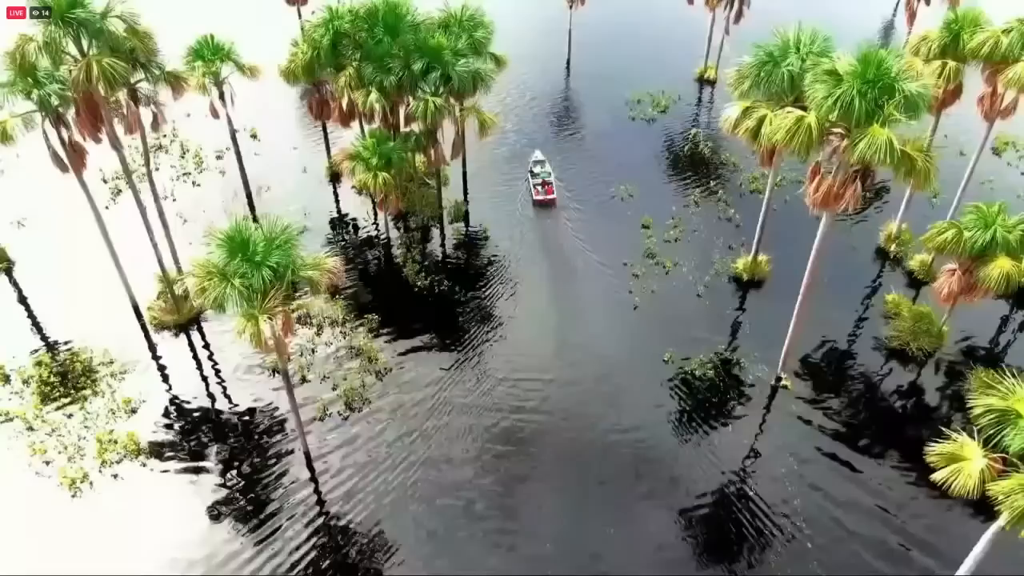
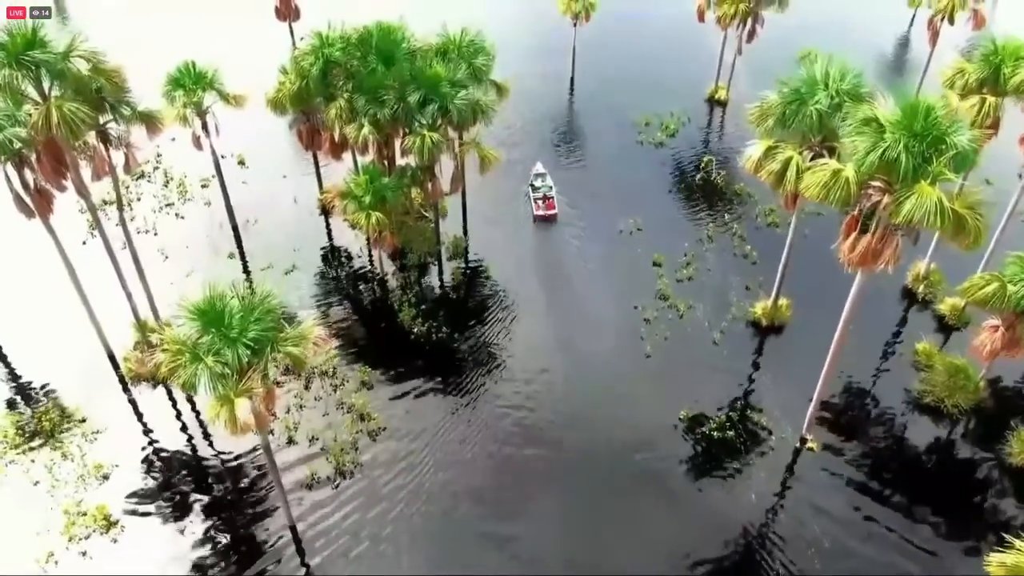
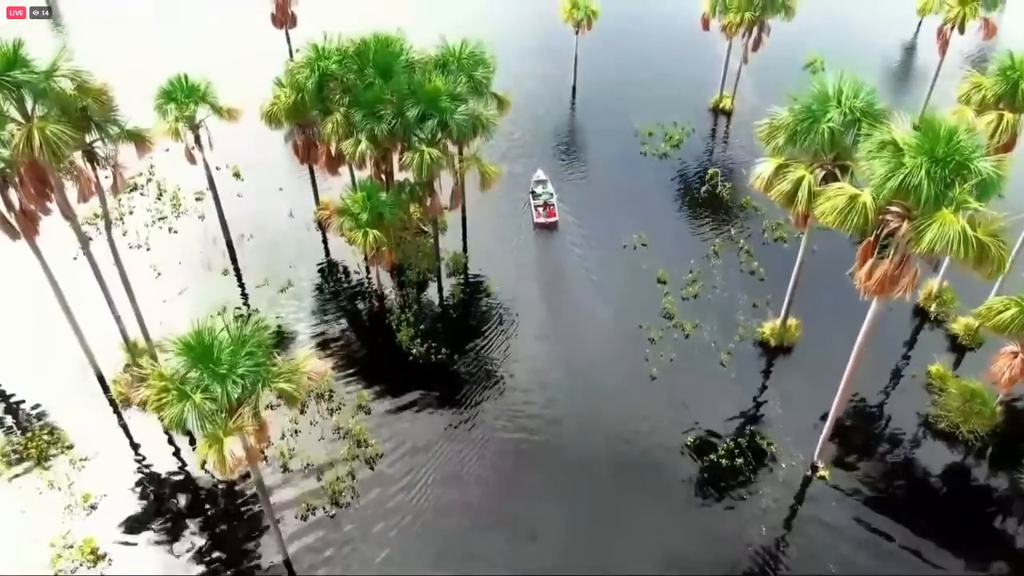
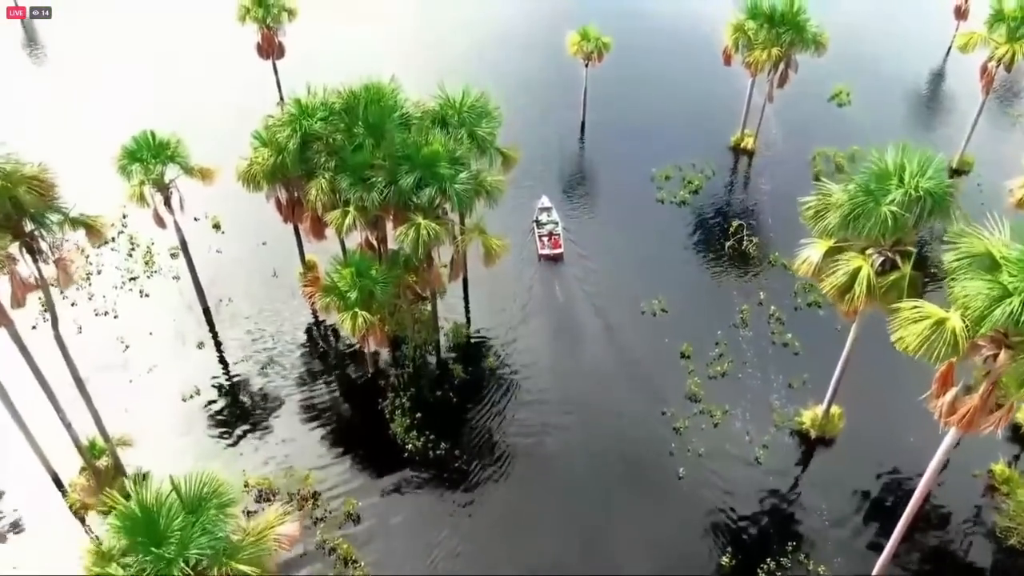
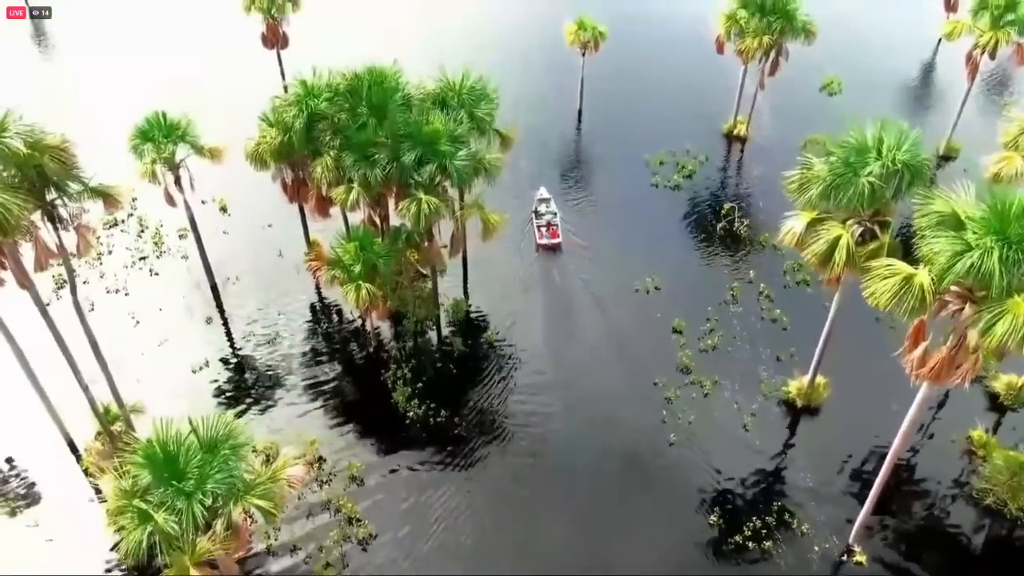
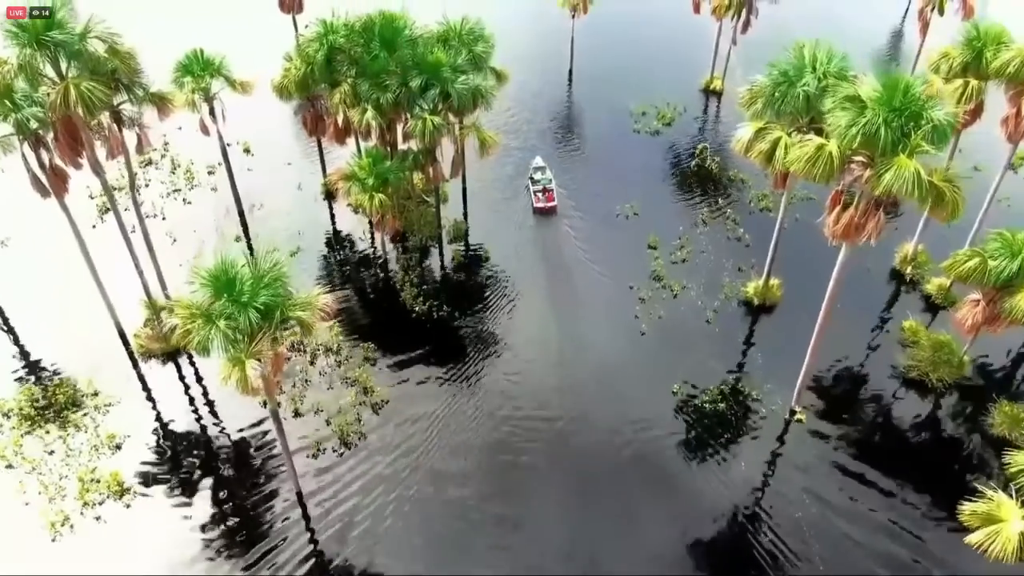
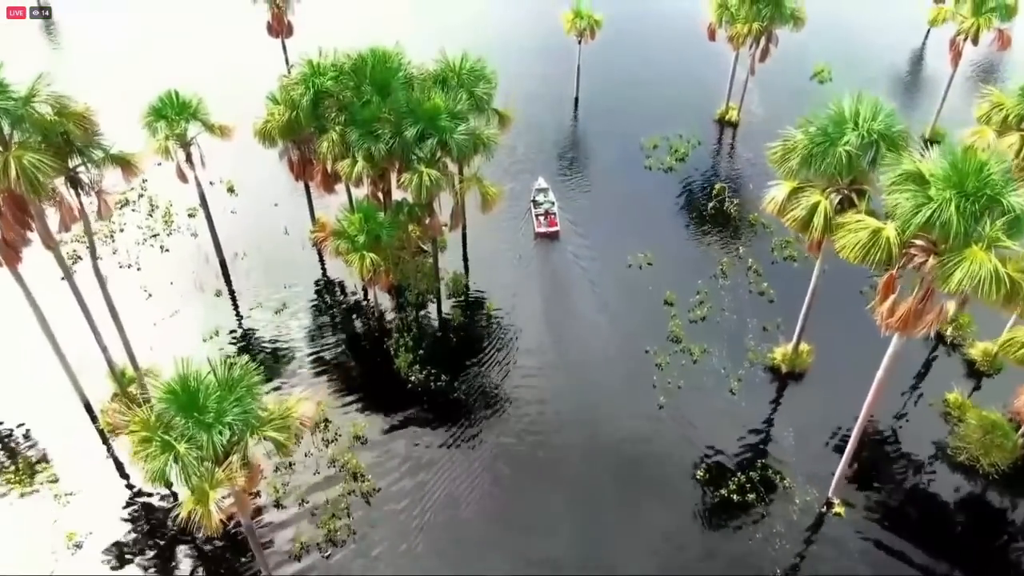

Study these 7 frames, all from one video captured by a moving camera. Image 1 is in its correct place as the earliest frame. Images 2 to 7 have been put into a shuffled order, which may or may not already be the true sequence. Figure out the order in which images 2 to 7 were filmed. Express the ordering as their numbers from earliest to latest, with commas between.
6, 2, 3, 7, 5, 4
